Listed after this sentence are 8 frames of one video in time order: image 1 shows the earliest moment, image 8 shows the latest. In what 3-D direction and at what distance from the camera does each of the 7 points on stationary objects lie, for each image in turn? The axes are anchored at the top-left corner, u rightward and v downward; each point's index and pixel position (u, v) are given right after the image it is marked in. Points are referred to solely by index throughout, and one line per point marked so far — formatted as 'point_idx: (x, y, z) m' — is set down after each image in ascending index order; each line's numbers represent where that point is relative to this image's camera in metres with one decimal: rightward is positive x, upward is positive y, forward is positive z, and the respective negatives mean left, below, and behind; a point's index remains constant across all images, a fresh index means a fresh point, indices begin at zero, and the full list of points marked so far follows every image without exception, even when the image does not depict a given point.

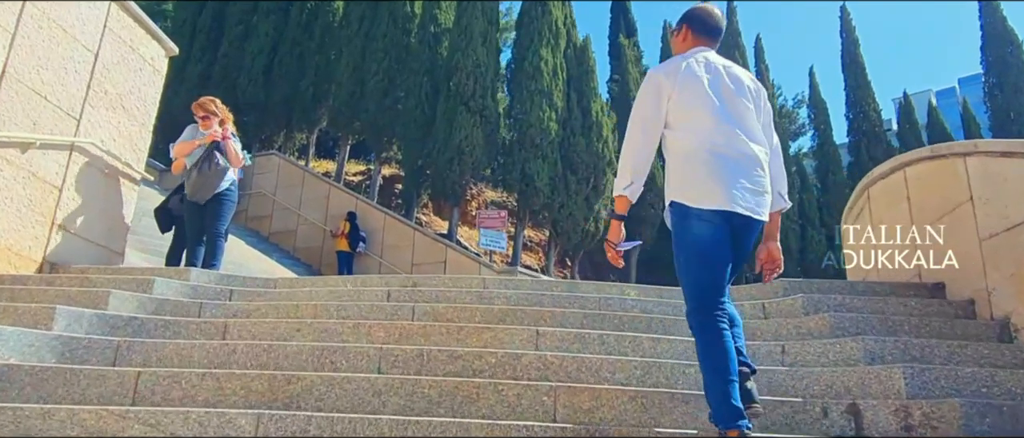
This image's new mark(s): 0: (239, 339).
0: (-1.0, -0.5, +2.9) m
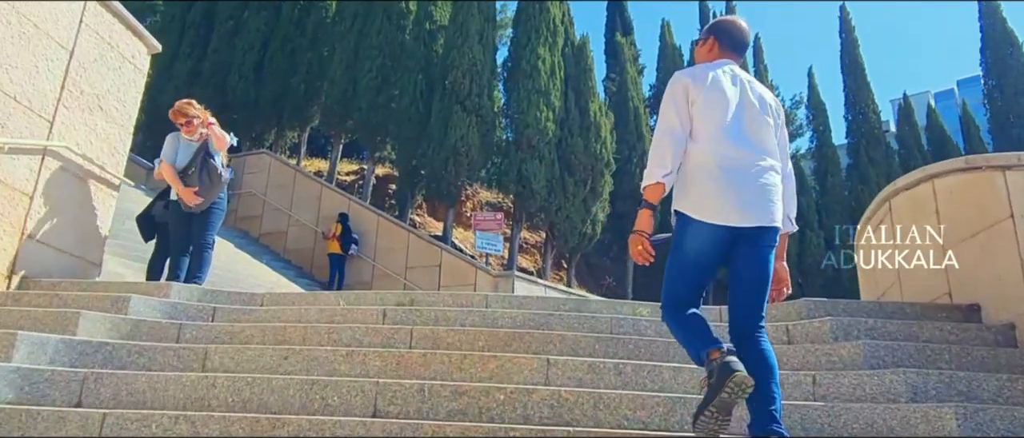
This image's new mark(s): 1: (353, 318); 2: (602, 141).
0: (-1.0, -0.5, +2.6) m
1: (-0.7, -0.4, +3.3) m
2: (+1.5, +1.3, +13.1) m
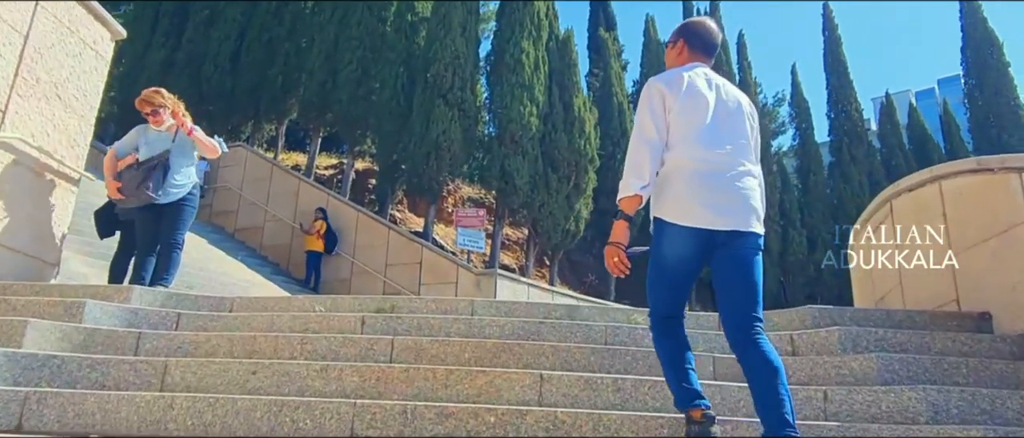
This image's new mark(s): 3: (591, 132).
0: (-1.0, -0.5, +2.4) m
1: (-0.7, -0.4, +3.1) m
2: (+1.2, +1.4, +12.9) m
3: (+1.3, +1.5, +13.0) m
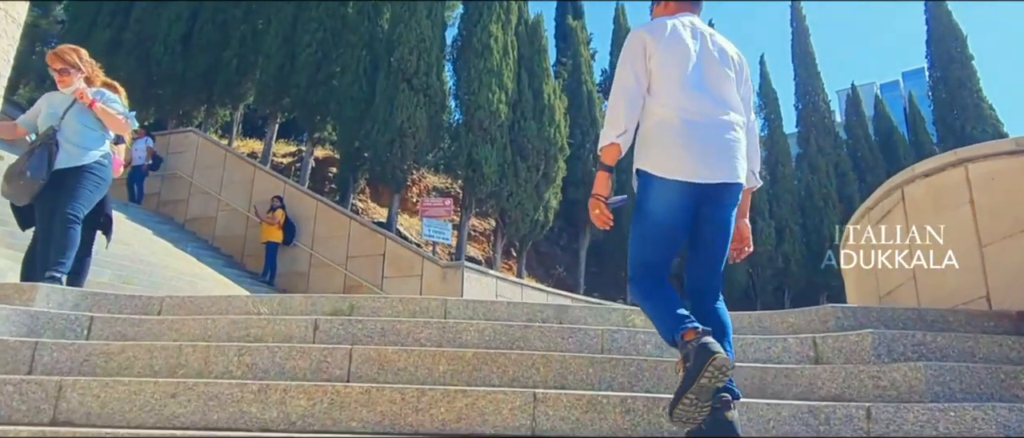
0: (-1.1, -0.5, +1.9) m
1: (-0.8, -0.4, +2.6) m
2: (+0.7, +1.5, +12.5) m
3: (+0.8, +1.6, +12.5) m
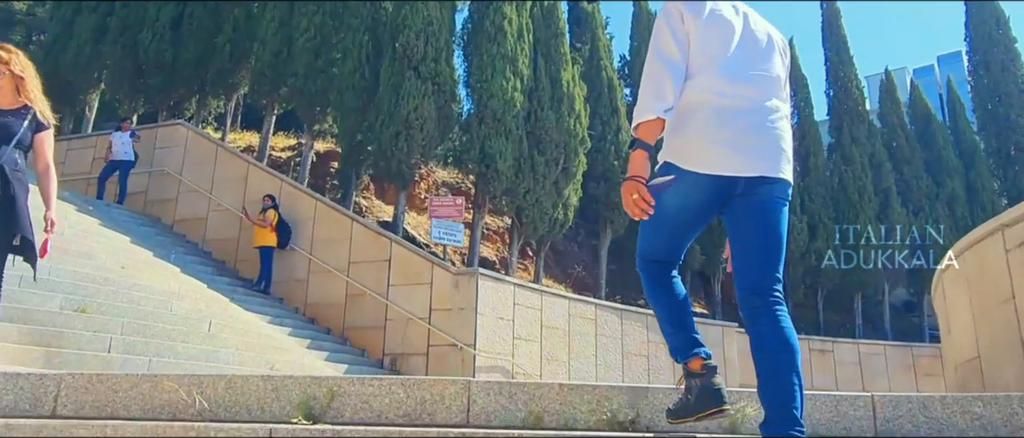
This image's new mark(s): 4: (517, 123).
0: (-0.9, -0.6, +1.0) m
1: (-0.7, -0.5, +1.7) m
2: (+1.0, +1.6, +11.5) m
3: (+1.0, +1.7, +11.6) m
4: (+0.1, +1.4, +11.0) m
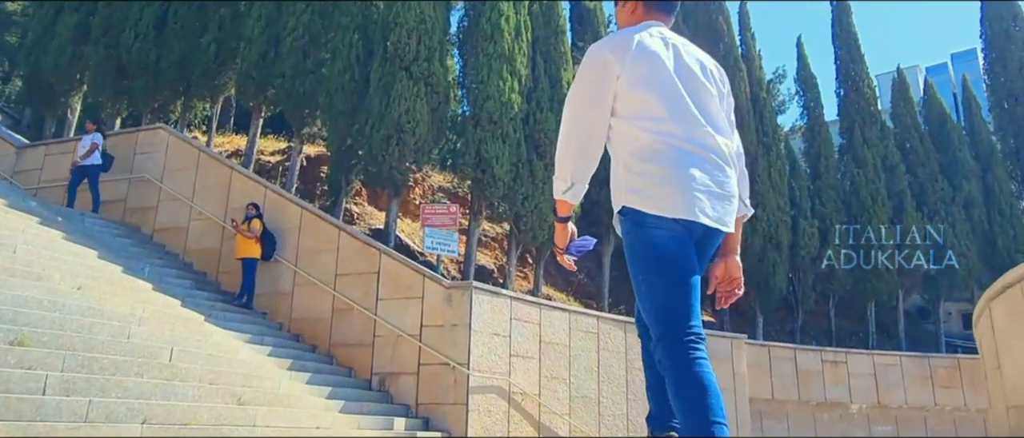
0: (-1.0, -0.7, +0.5) m
1: (-0.7, -0.6, +1.2) m
2: (+0.9, +1.5, +11.0) m
3: (+1.0, +1.6, +11.0) m
4: (0.0, +1.3, +10.5) m
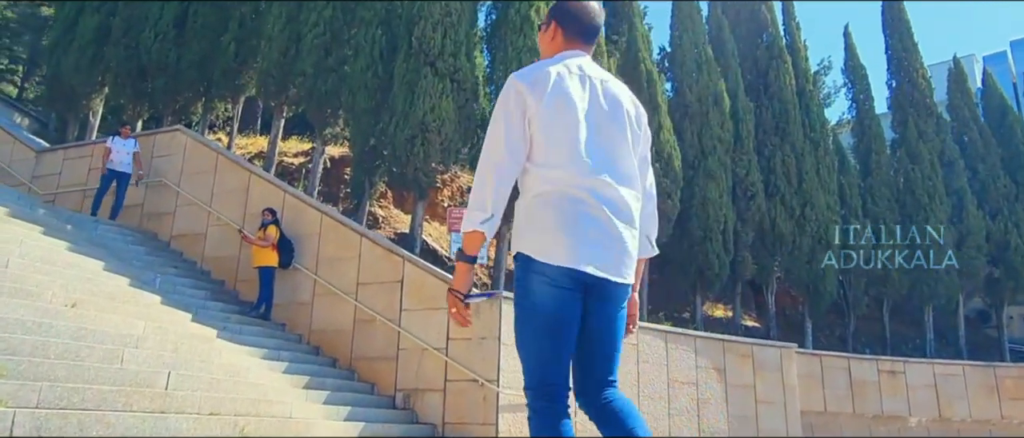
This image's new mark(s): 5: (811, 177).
0: (-1.0, -0.8, -0.1) m
1: (-0.7, -0.7, +0.6) m
2: (+1.4, +1.4, +10.3) m
3: (+1.5, +1.5, +10.4) m
4: (+0.5, +1.2, +9.9) m
5: (+5.0, +0.7, +12.7) m
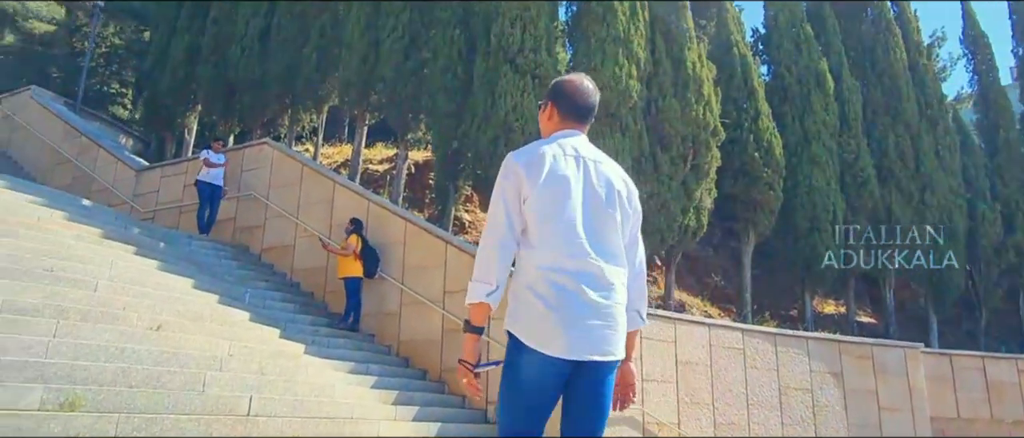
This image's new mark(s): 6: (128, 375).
0: (-1.1, -0.9, -0.3) m
1: (-0.7, -0.8, +0.3) m
2: (+2.5, +1.5, +9.7) m
3: (+2.6, +1.6, +9.8) m
4: (+1.5, +1.3, +9.4) m
5: (+6.4, +0.9, +11.6) m
6: (-2.1, -0.9, +4.2) m
